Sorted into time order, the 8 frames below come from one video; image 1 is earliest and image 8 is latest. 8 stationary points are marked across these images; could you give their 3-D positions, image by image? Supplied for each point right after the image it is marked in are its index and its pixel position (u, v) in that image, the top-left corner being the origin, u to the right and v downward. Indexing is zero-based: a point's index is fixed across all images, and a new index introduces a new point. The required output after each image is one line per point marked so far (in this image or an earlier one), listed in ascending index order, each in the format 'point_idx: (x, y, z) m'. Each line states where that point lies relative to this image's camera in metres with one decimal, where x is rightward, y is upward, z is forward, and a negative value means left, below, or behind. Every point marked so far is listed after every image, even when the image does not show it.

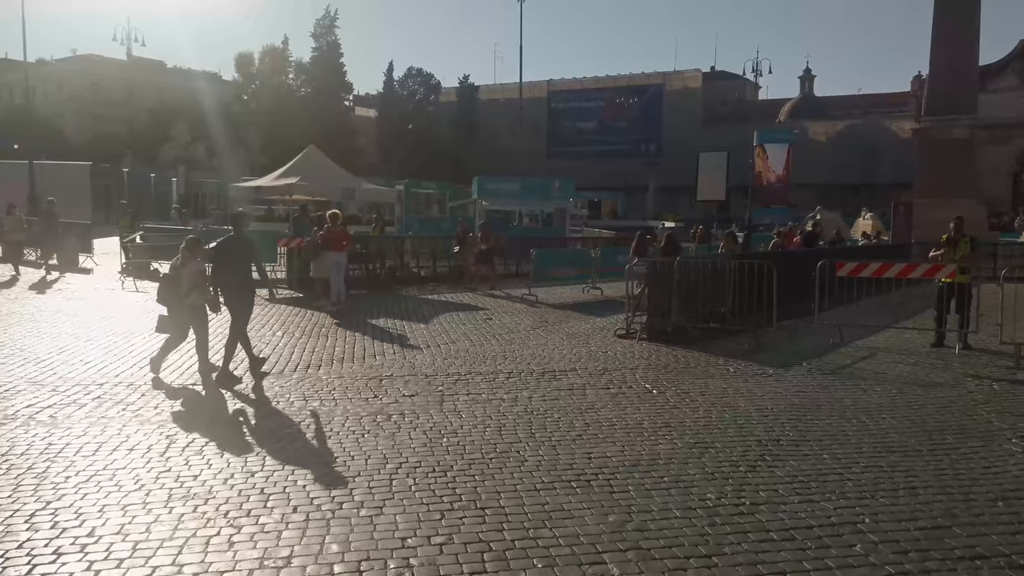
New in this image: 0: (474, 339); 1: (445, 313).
0: (-0.6, -0.8, +12.4) m
1: (-1.3, -0.5, +15.8) m
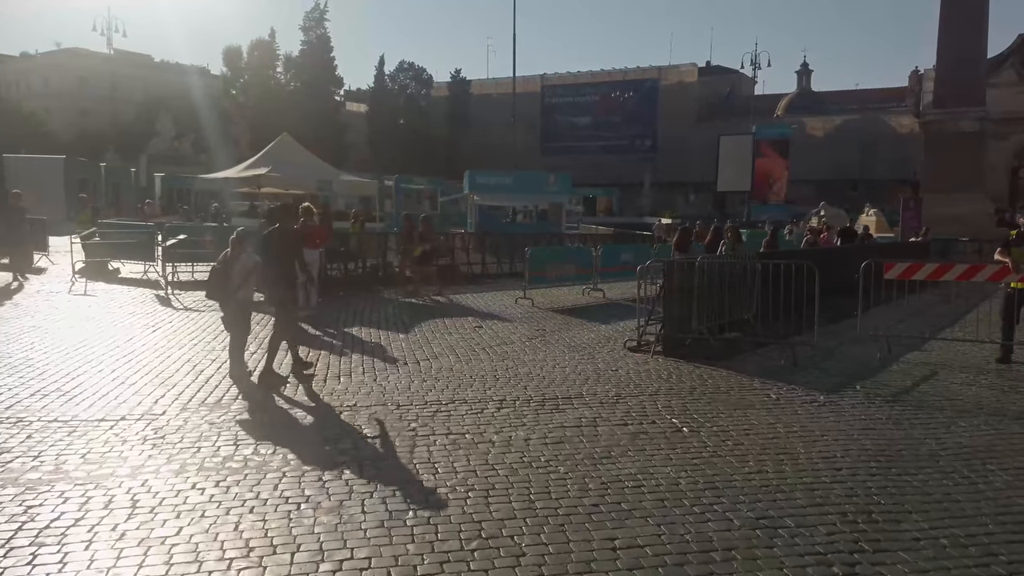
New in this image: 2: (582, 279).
0: (-0.7, -0.9, +10.6) m
1: (-1.5, -0.6, +14.0) m
2: (+1.6, +0.2, +18.3) m
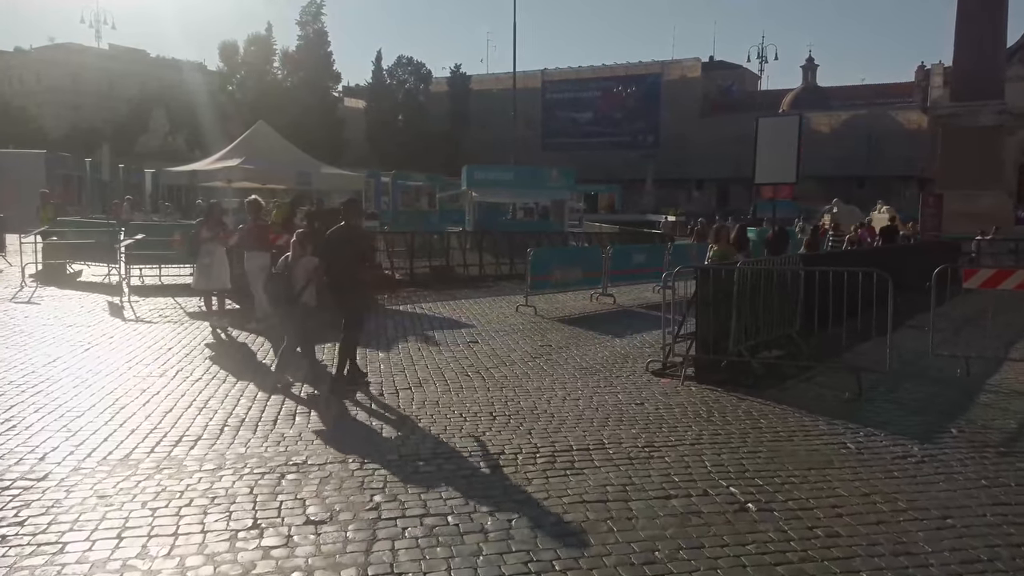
0: (-0.7, -1.0, +8.7) m
1: (-1.5, -0.7, +12.1) m
2: (+1.6, +0.1, +16.5) m
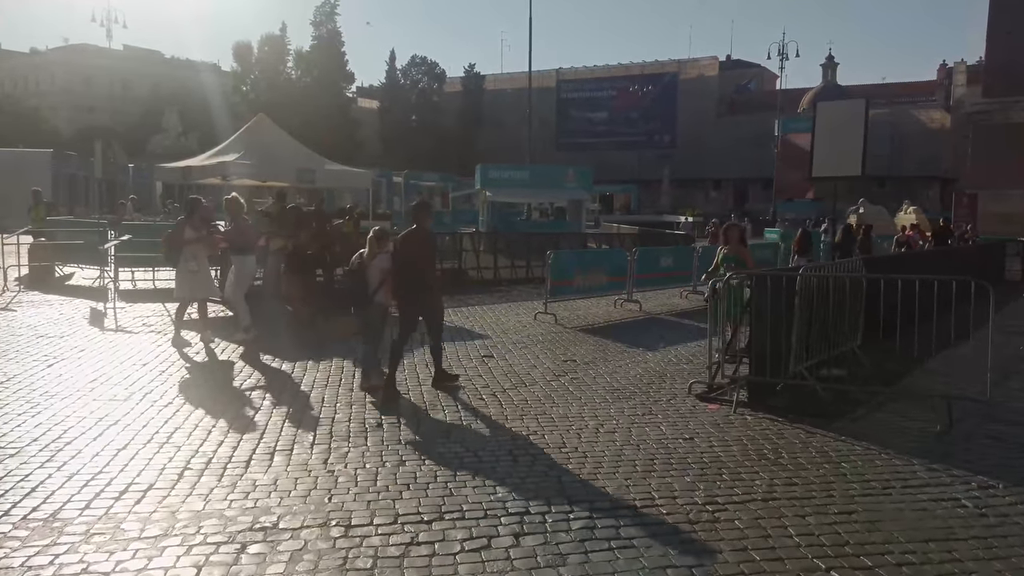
0: (-0.5, -1.1, +7.4) m
1: (-1.2, -0.8, +10.9) m
2: (+2.0, 0.0, +15.2) m
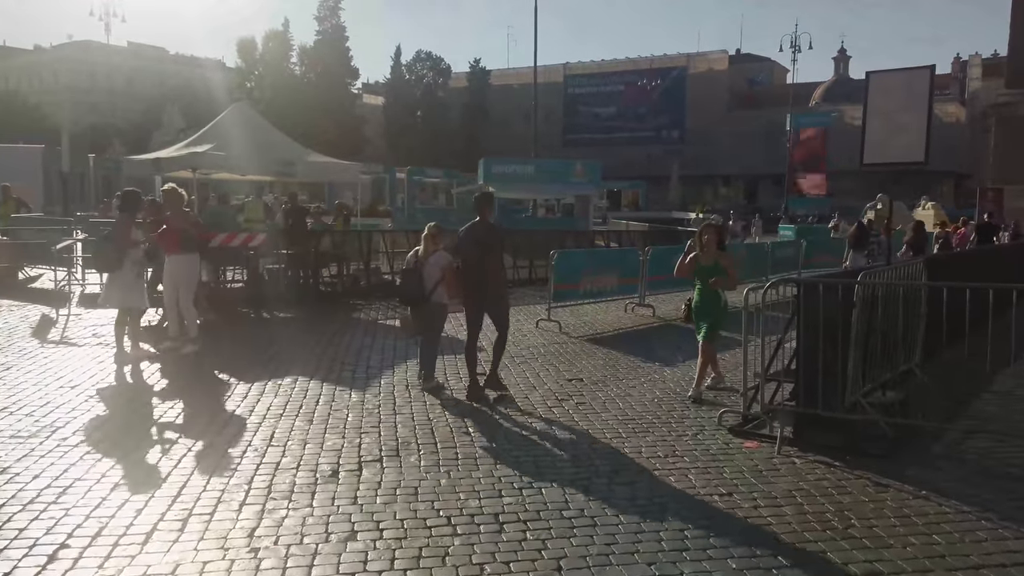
0: (-0.6, -1.2, +6.0) m
1: (-1.2, -0.9, +9.5) m
2: (+2.0, -0.1, +13.7) m
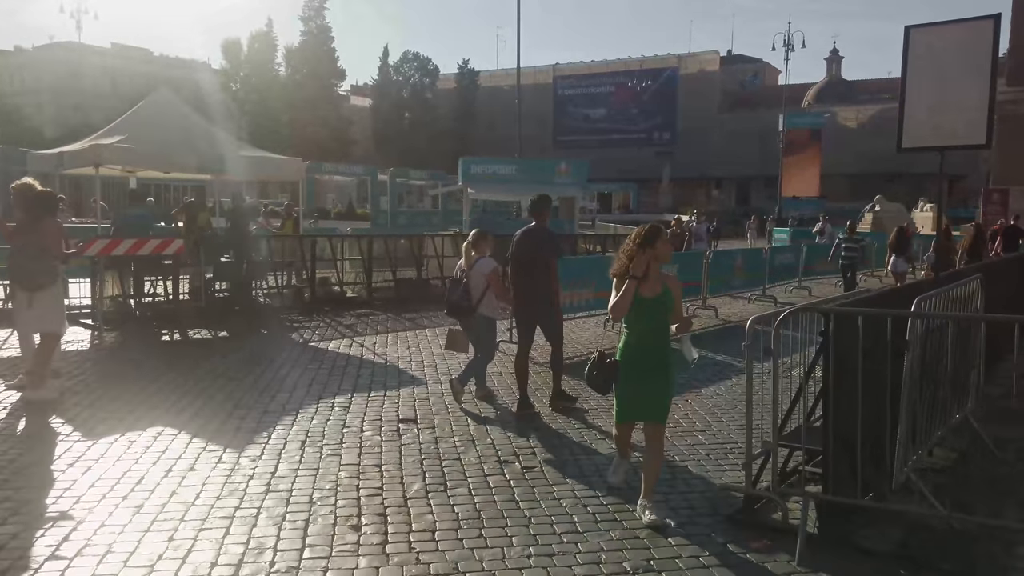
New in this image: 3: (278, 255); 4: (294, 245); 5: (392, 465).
0: (-1.1, -1.4, +4.1) m
1: (-1.8, -1.1, +7.6) m
2: (+1.4, -0.3, +11.9) m
3: (-4.1, +0.6, +13.6) m
4: (-3.9, +0.8, +13.7) m
5: (-0.9, -1.3, +5.7) m
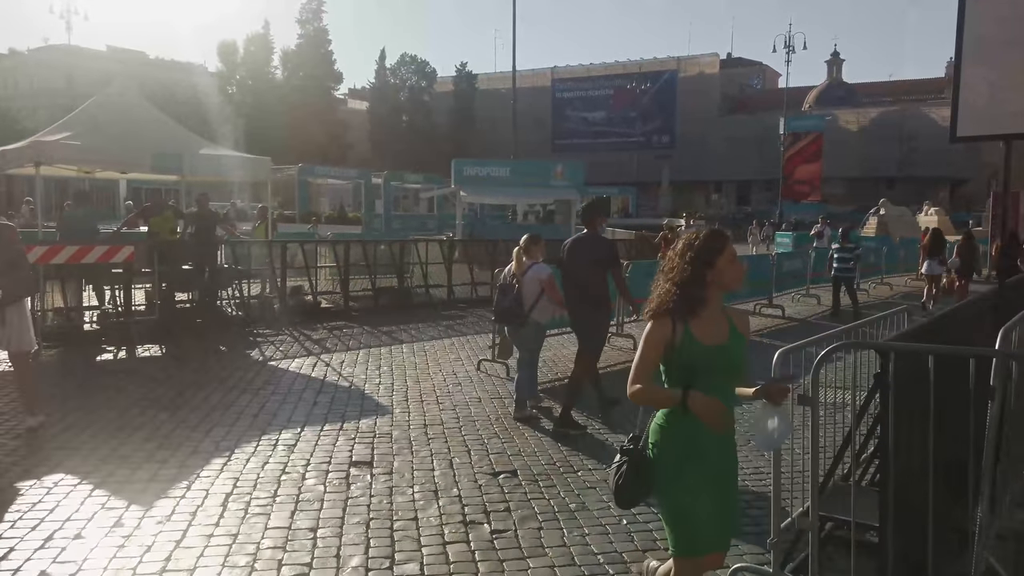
0: (-1.3, -1.5, +3.1) m
1: (-2.0, -1.2, +6.5) m
2: (+1.2, -0.4, +10.8) m
3: (-4.3, +0.4, +12.5) m
4: (-4.1, +0.6, +12.6) m
5: (-1.1, -1.4, +4.6) m
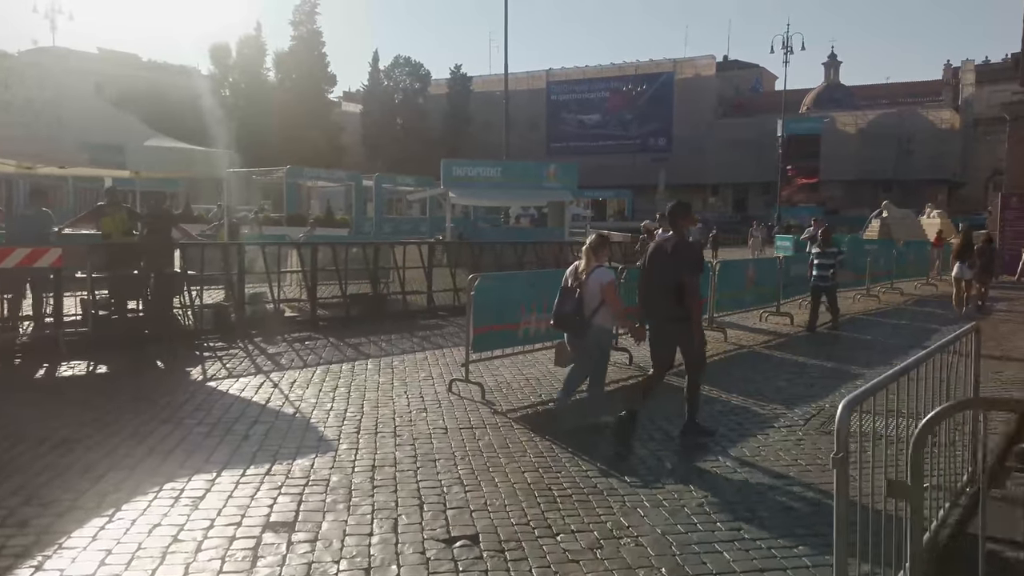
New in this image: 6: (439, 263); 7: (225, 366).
0: (-1.5, -1.6, +1.8) m
1: (-2.2, -1.3, +5.2) m
2: (+0.9, -0.5, +9.5) m
3: (-4.6, +0.3, +11.3) m
4: (-4.3, +0.5, +11.4) m
5: (-1.3, -1.5, +3.3) m
6: (-1.2, +0.4, +13.9) m
7: (-3.2, -0.9, +9.1) m
